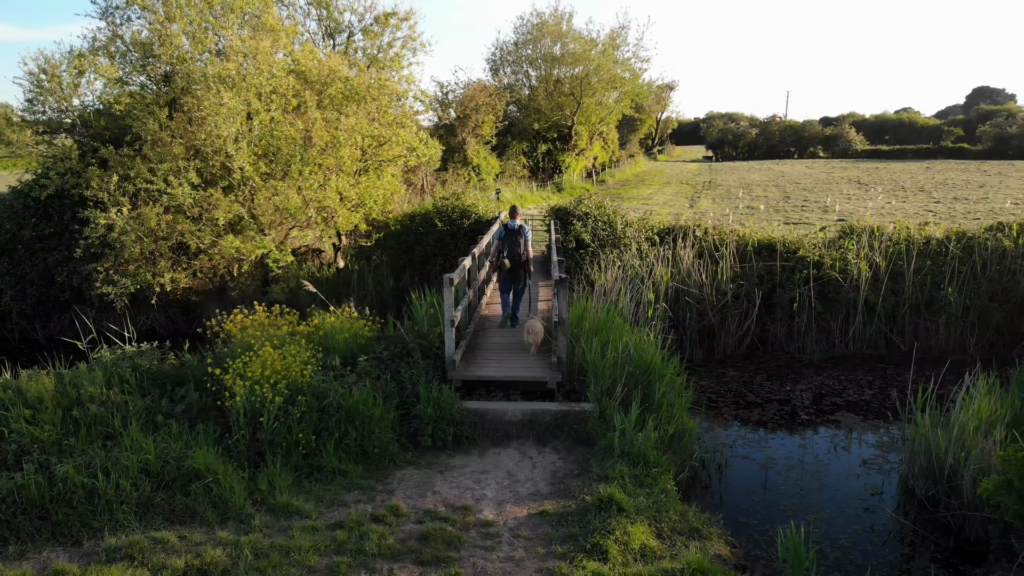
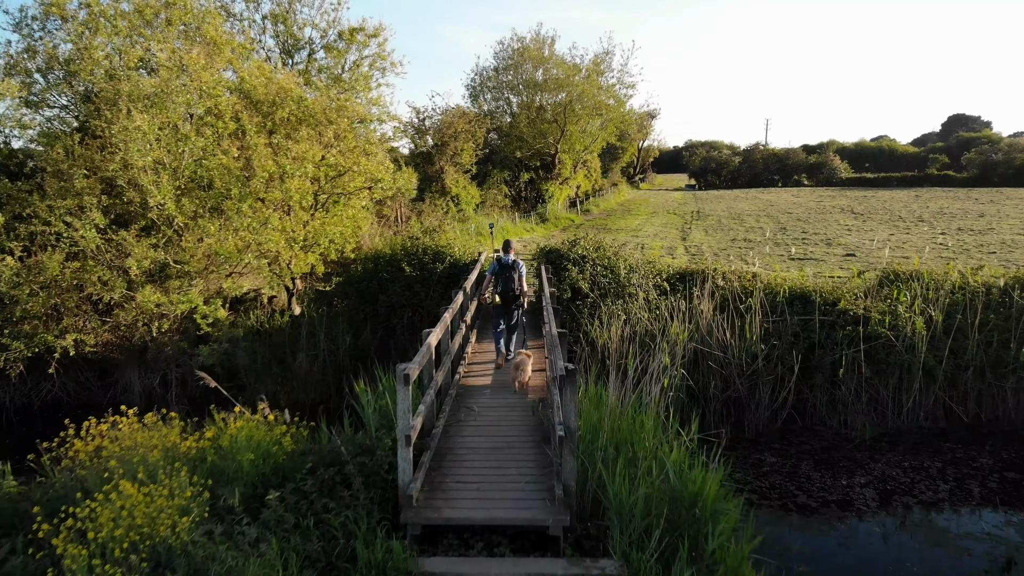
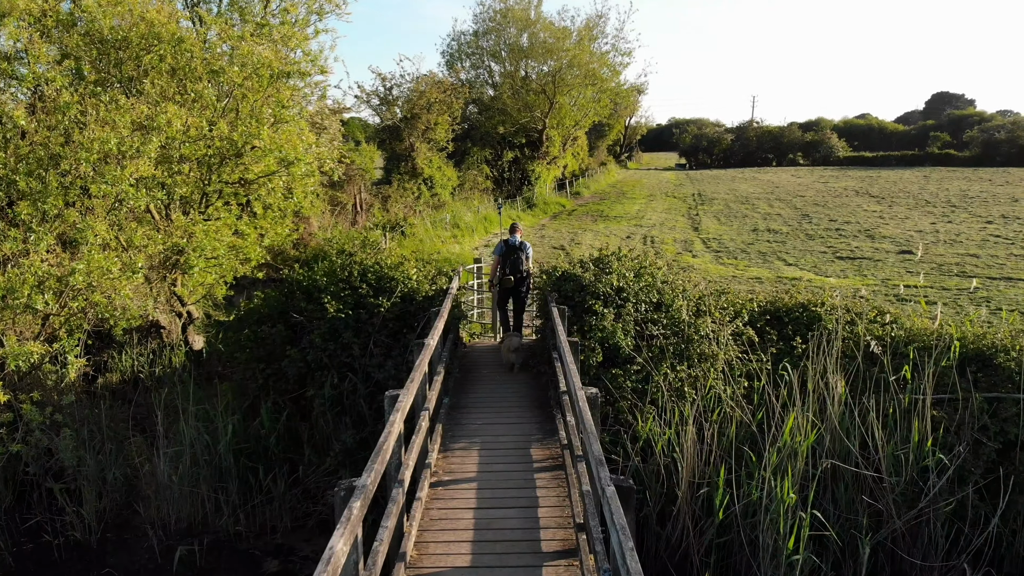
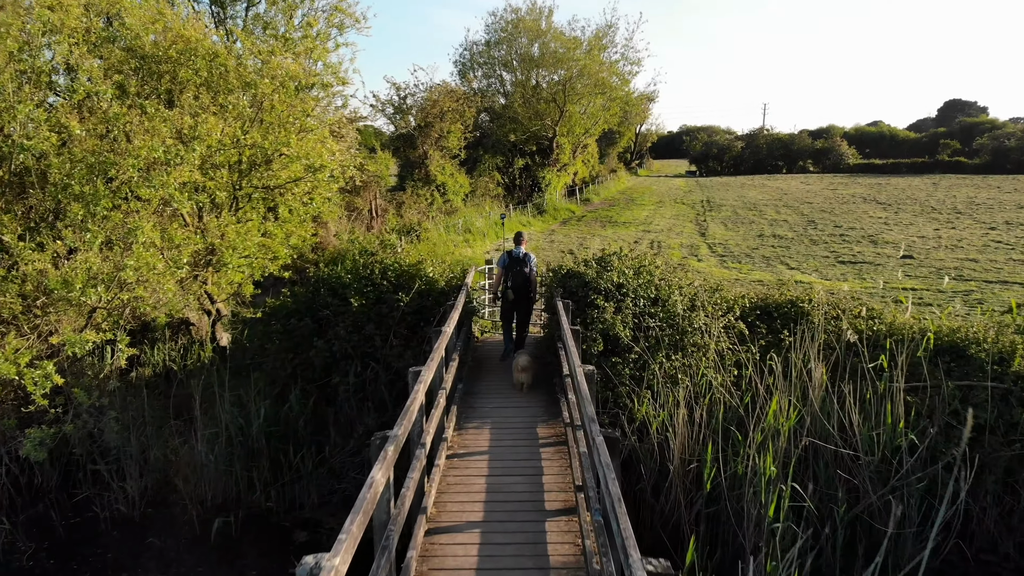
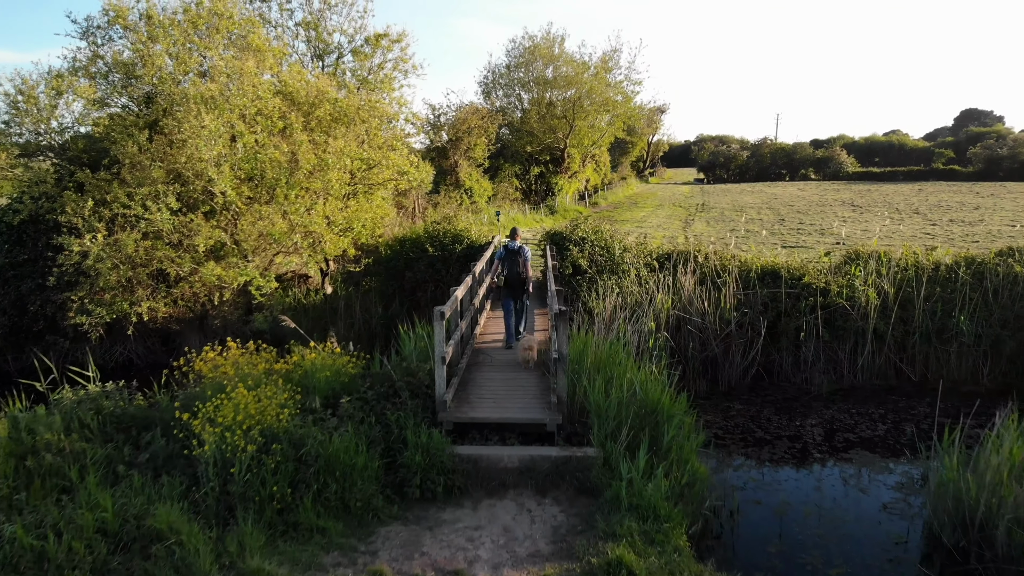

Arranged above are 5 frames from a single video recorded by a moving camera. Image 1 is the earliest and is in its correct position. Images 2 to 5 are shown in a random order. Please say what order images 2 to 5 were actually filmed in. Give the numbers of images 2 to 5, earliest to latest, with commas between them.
5, 2, 4, 3
